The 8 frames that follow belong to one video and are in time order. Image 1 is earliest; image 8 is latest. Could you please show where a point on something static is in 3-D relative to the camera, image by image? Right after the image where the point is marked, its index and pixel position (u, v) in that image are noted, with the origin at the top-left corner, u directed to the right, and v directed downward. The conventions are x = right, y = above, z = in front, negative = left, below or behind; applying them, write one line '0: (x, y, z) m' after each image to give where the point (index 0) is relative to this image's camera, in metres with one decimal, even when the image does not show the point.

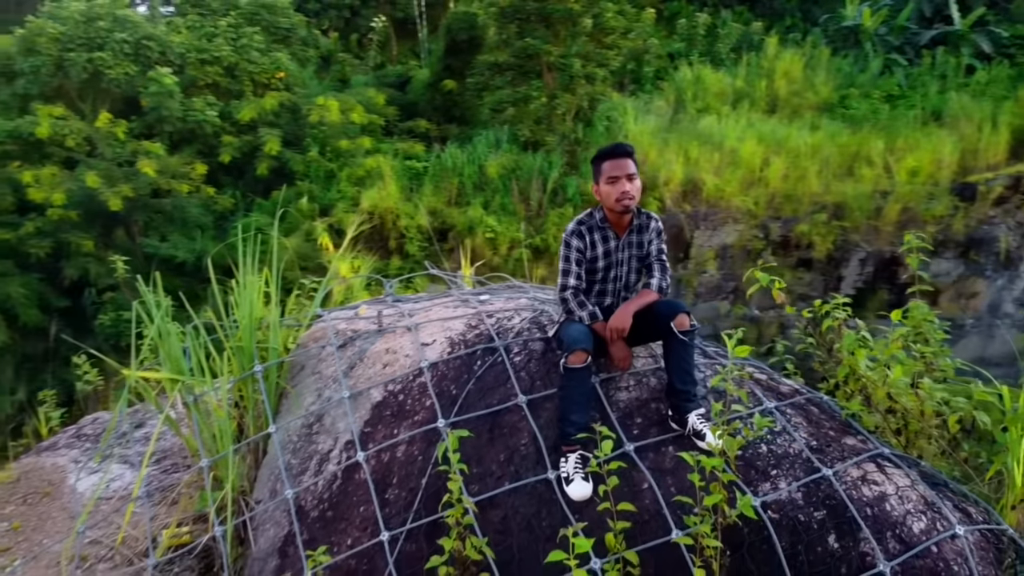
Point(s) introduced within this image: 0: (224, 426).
0: (-1.0, -0.5, +2.8) m
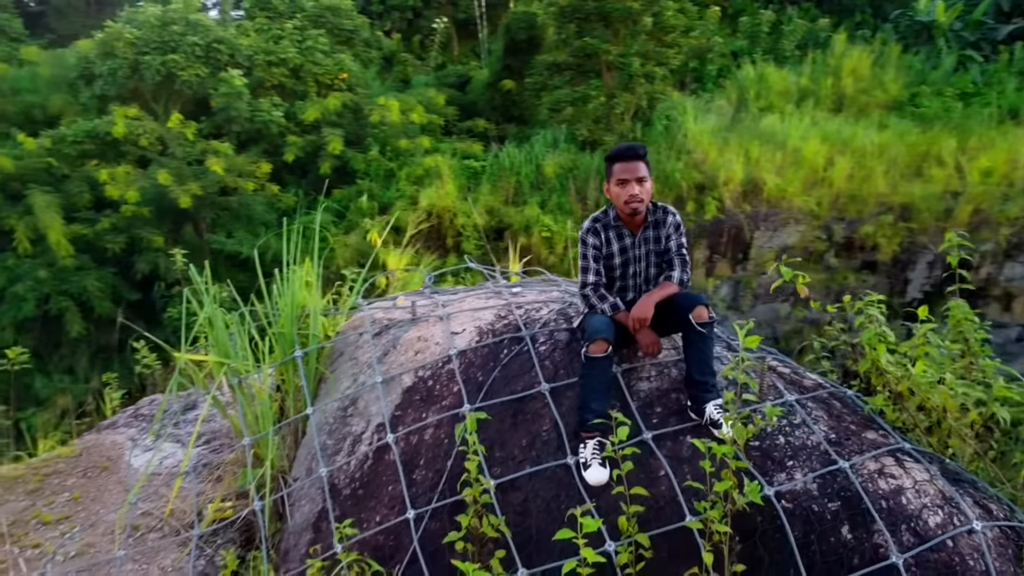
0: (-0.9, -0.4, +3.0) m
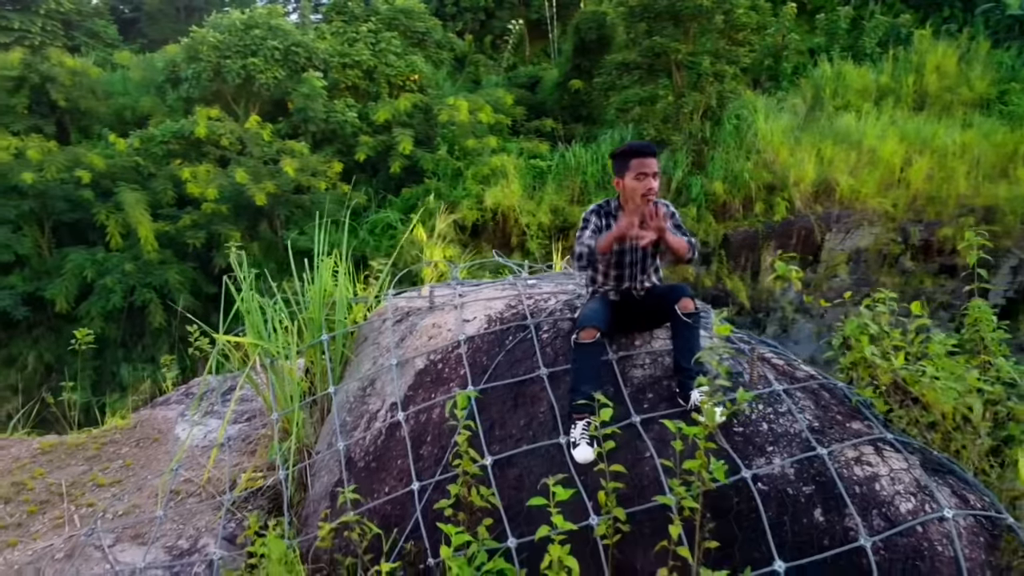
0: (-0.9, -0.4, +3.2) m
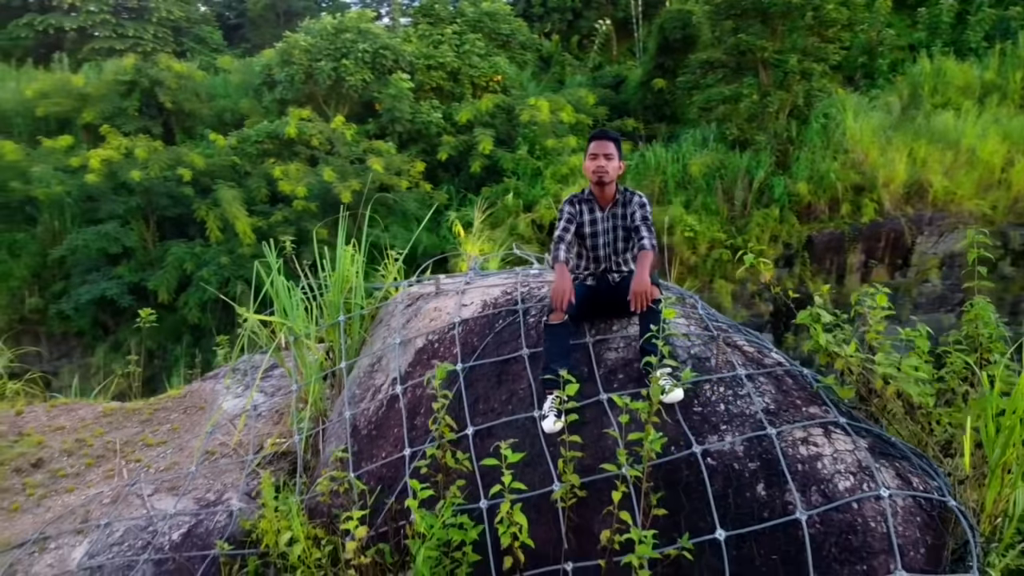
0: (-0.9, -0.3, +3.6) m
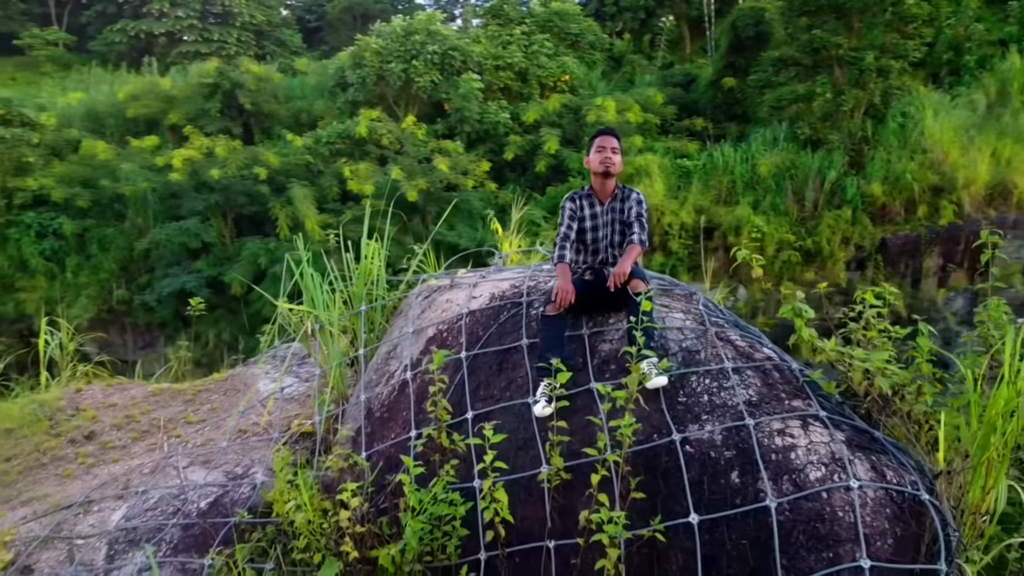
0: (-0.8, -0.3, +3.8) m
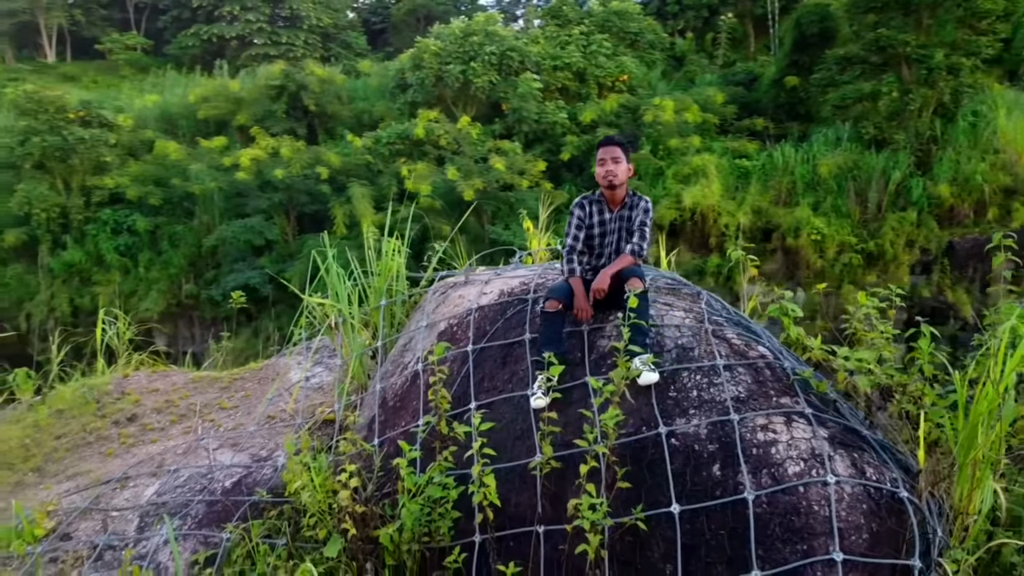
0: (-0.8, -0.3, +4.0) m
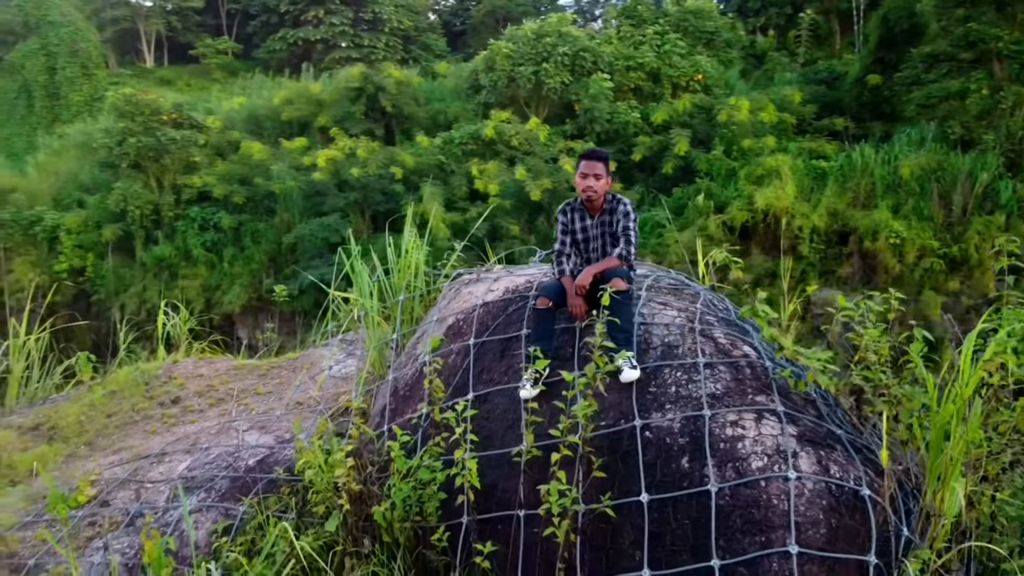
0: (-0.7, -0.2, +4.3) m
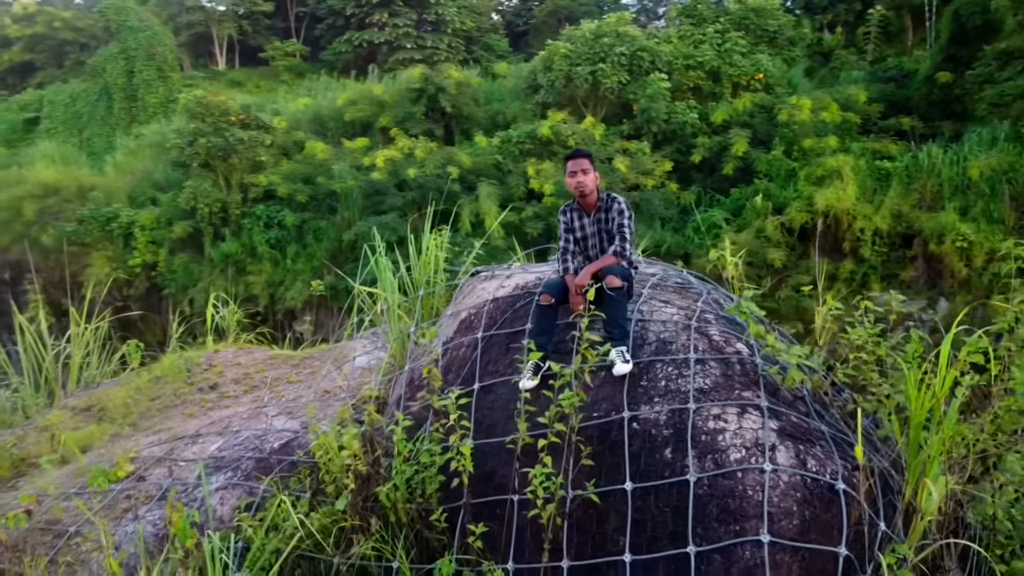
0: (-0.6, -0.2, +4.5) m
